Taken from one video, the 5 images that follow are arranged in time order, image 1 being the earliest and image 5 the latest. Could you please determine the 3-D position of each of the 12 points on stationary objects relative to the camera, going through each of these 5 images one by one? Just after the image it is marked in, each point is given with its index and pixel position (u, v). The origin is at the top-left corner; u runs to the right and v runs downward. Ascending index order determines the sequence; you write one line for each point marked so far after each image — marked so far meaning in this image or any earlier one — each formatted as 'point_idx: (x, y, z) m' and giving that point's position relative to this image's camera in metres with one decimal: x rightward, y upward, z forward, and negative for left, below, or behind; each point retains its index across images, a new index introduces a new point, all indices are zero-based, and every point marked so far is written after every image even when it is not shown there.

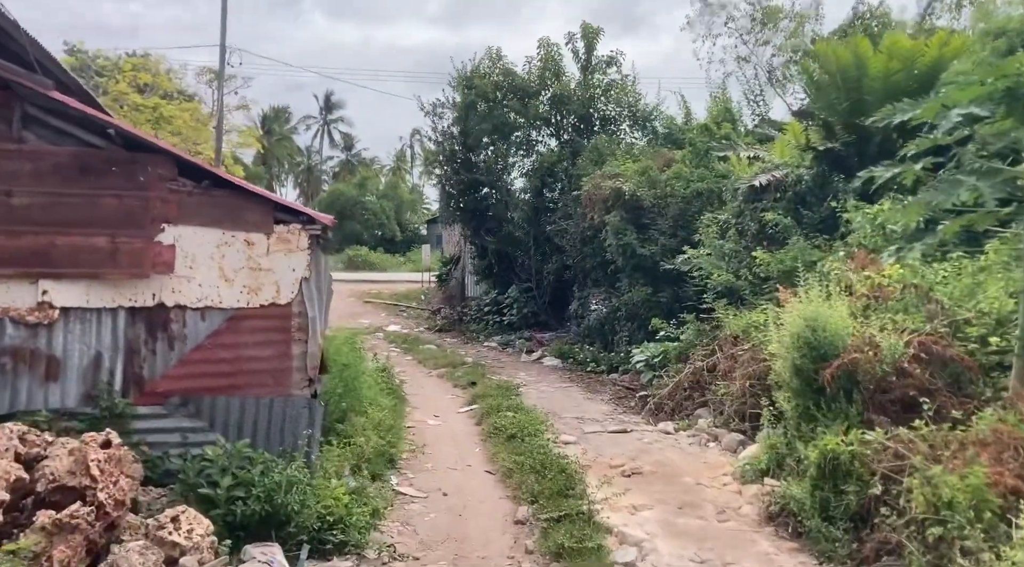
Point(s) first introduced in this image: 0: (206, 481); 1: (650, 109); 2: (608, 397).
0: (-1.8, -1.1, +4.9) m
1: (+2.7, +3.4, +16.6) m
2: (+1.2, -1.5, +10.8) m
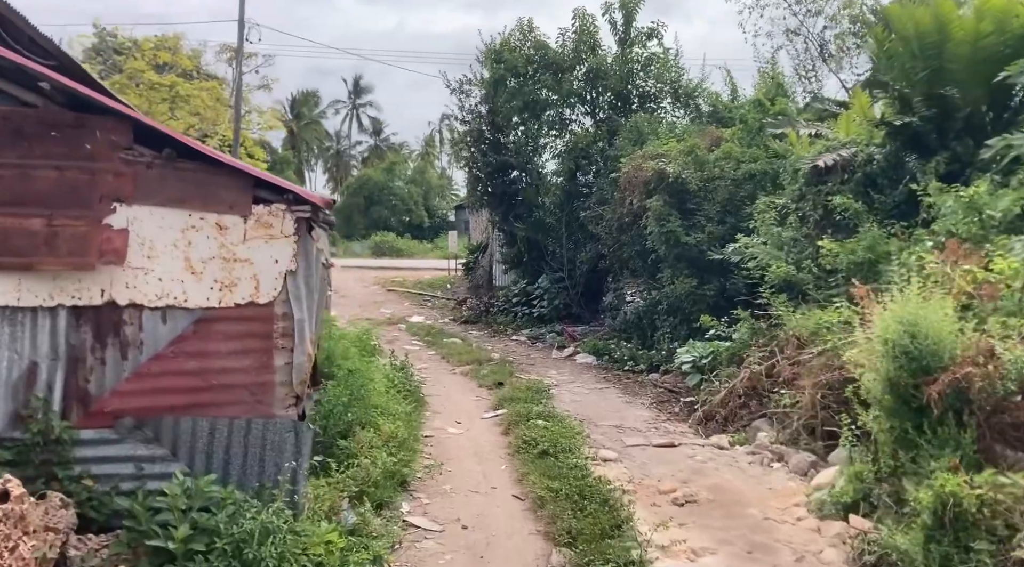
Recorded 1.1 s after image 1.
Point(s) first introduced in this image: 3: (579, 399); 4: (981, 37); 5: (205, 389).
0: (-1.6, -1.1, +3.9) m
1: (+3.3, +3.6, +15.3) m
2: (+1.6, -1.4, +9.7) m
3: (+0.8, -1.3, +10.0) m
4: (+4.8, +2.5, +8.7) m
5: (-1.6, -0.5, +4.4) m
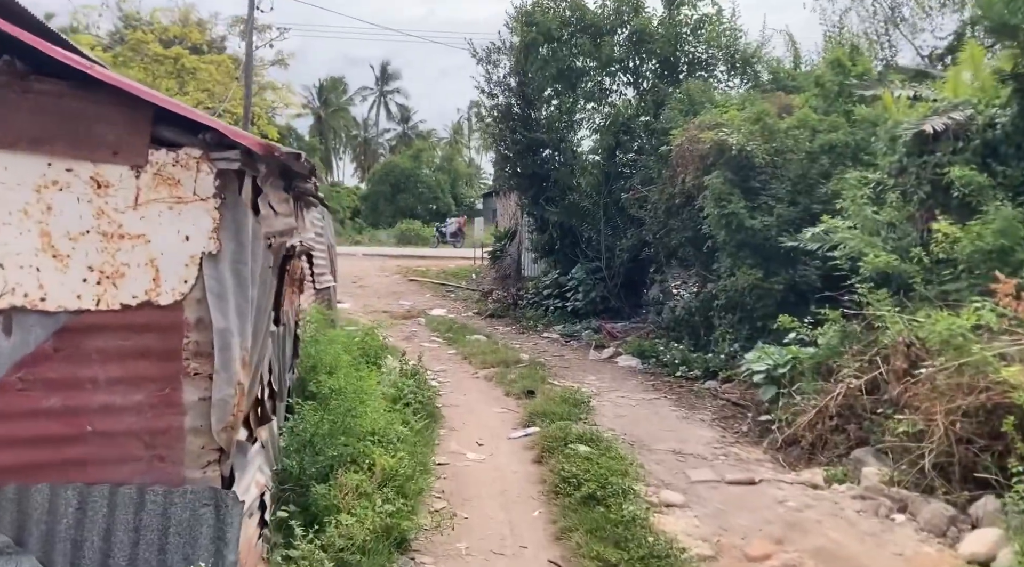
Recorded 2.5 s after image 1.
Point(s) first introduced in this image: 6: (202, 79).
0: (-1.5, -1.1, +2.3) m
1: (+3.8, +3.7, +13.6) m
2: (+1.9, -1.3, +8.1) m
3: (+1.1, -1.3, +8.3) m
4: (+5.1, +2.6, +6.9) m
5: (-1.4, -0.5, +2.9) m
6: (-7.2, +4.7, +19.8) m
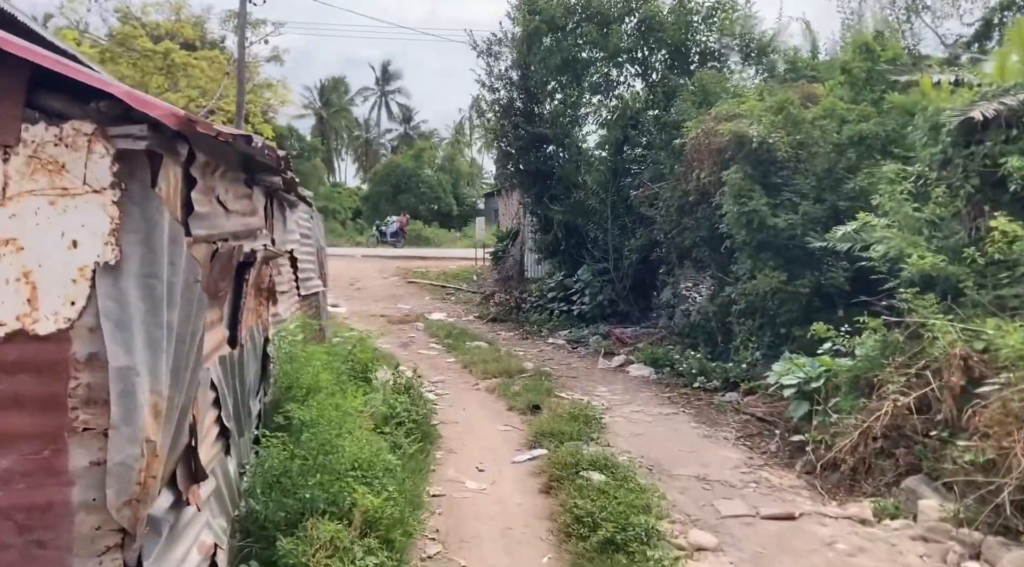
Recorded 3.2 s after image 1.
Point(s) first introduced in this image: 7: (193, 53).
0: (-1.5, -1.1, +1.6) m
1: (+3.8, +3.7, +12.8) m
2: (+1.9, -1.3, +7.3) m
3: (+1.1, -1.3, +7.6) m
4: (+5.1, +2.6, +6.2) m
5: (-1.4, -0.6, +2.1) m
6: (-7.1, +4.6, +19.1) m
7: (-7.3, +5.3, +19.6) m
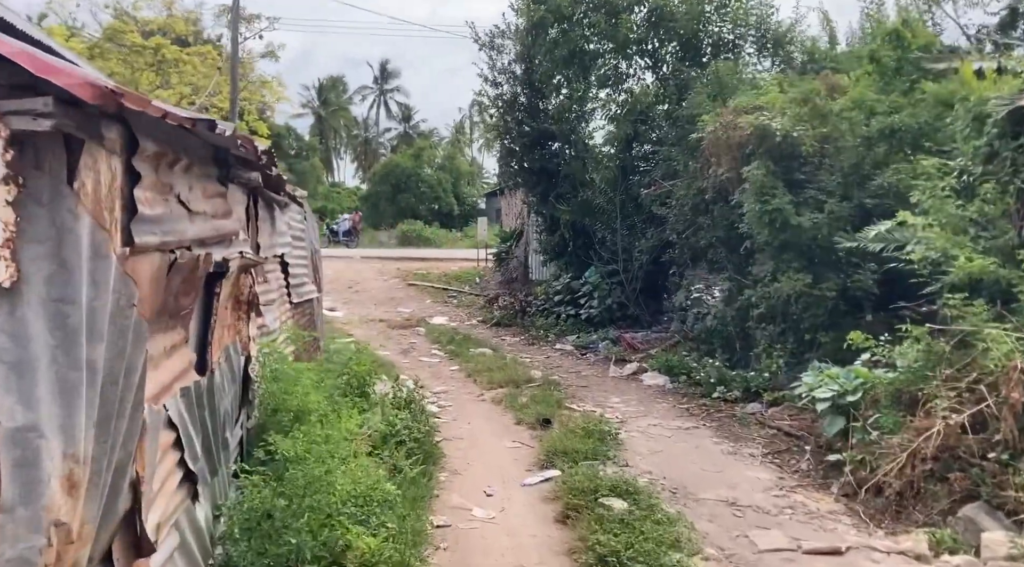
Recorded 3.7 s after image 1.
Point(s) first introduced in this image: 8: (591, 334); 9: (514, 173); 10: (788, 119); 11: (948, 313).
0: (-1.4, -1.2, +1.1) m
1: (+3.9, +3.6, +12.3) m
2: (+2.0, -1.4, +6.8) m
3: (+1.2, -1.3, +7.0) m
4: (+5.1, +2.5, +5.6) m
5: (-1.3, -0.6, +1.6) m
6: (-7.1, +4.6, +18.5) m
7: (-7.3, +5.2, +19.1) m
8: (+1.1, -0.7, +12.2) m
9: (0.0, +1.8, +13.7) m
10: (+2.7, +1.6, +8.6) m
11: (+3.2, -0.2, +6.2) m
